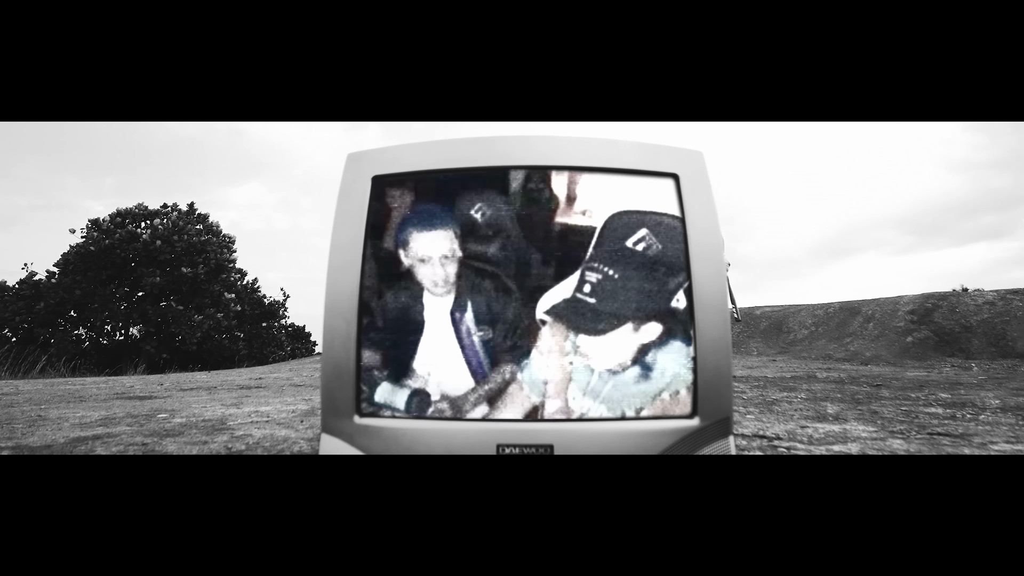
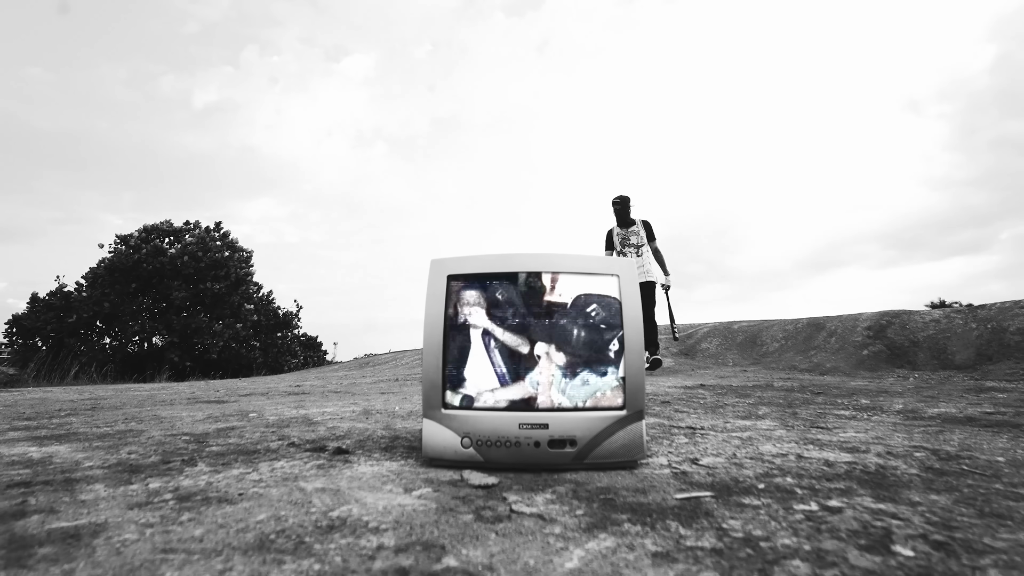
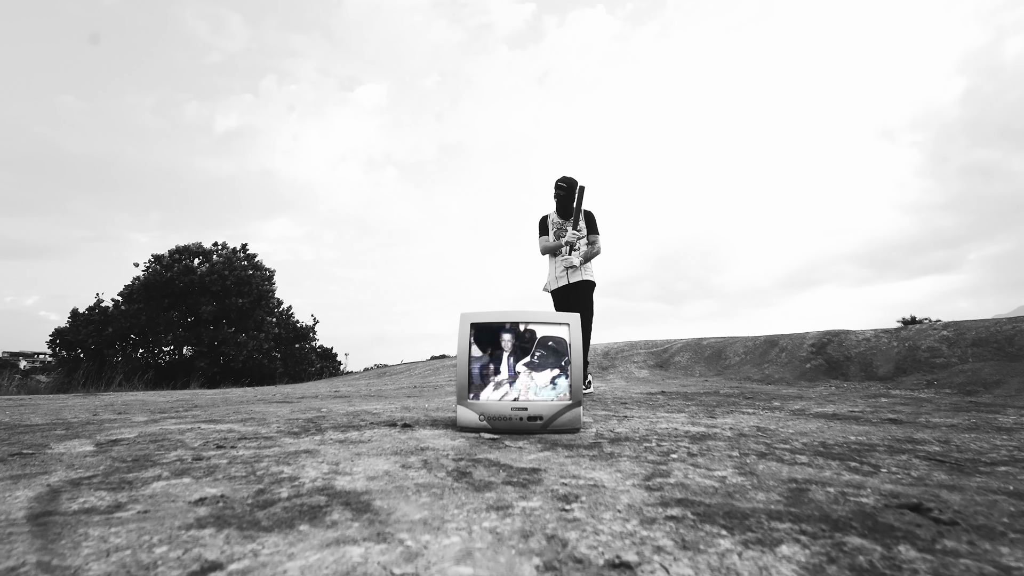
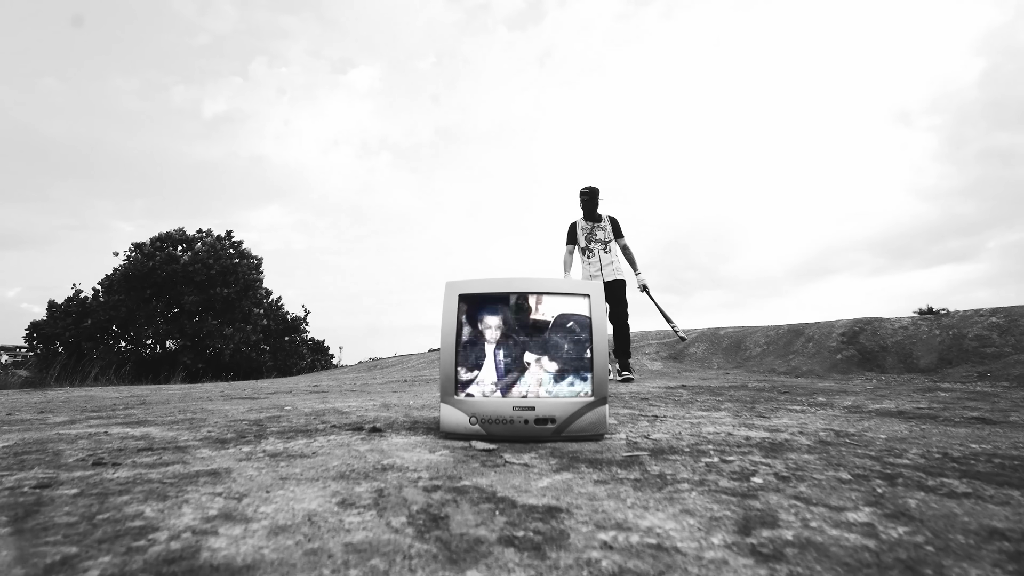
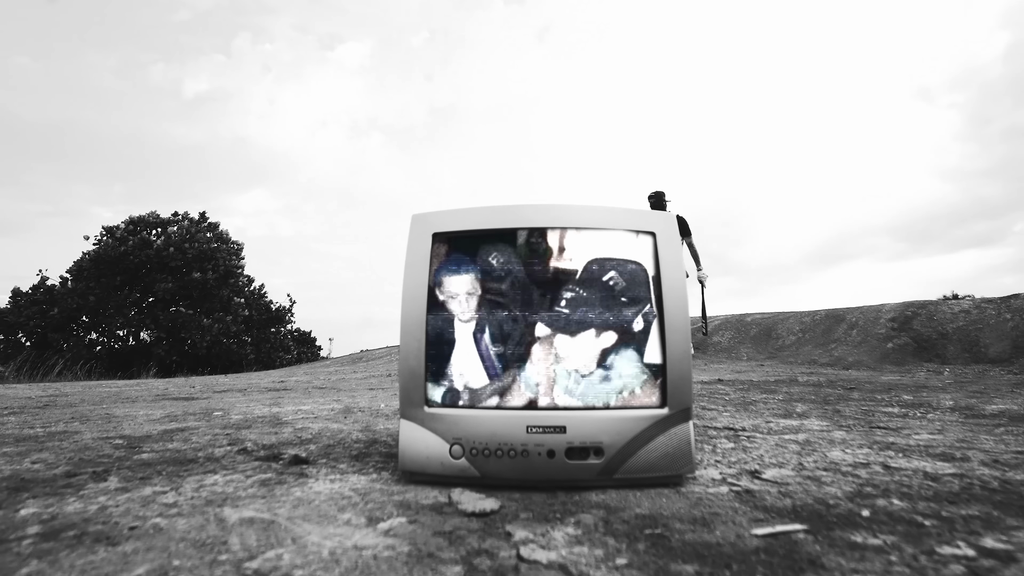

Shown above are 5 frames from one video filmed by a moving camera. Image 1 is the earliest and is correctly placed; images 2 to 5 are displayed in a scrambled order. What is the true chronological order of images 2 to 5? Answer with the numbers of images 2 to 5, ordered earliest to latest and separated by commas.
5, 2, 4, 3
